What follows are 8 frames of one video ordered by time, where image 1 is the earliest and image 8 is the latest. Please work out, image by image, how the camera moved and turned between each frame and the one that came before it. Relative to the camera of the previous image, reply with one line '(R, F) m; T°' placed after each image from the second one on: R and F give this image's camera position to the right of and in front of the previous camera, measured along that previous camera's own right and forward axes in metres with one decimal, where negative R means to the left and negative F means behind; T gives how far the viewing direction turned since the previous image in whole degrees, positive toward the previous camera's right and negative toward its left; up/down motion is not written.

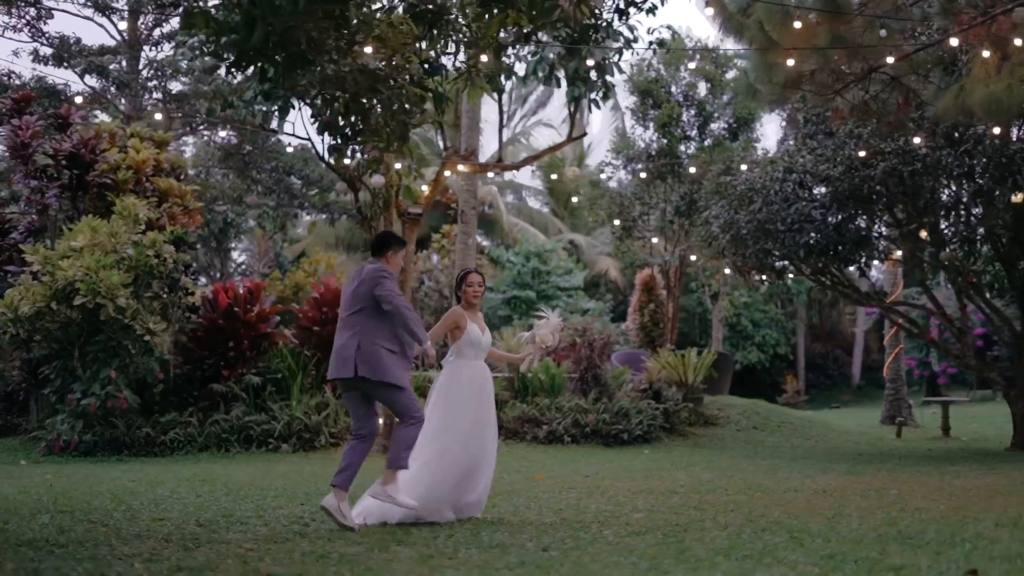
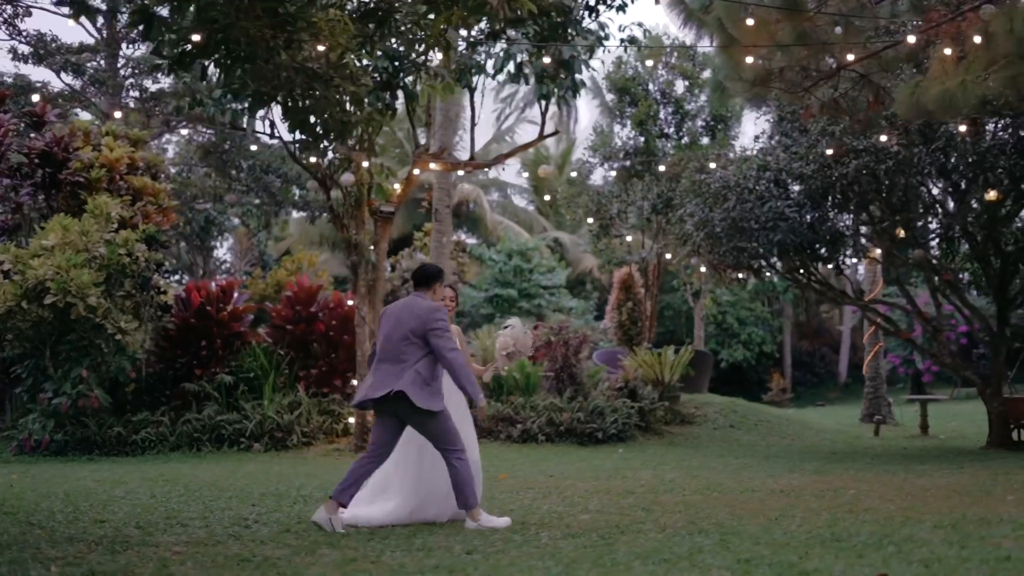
(+0.2, +0.1) m; 0°
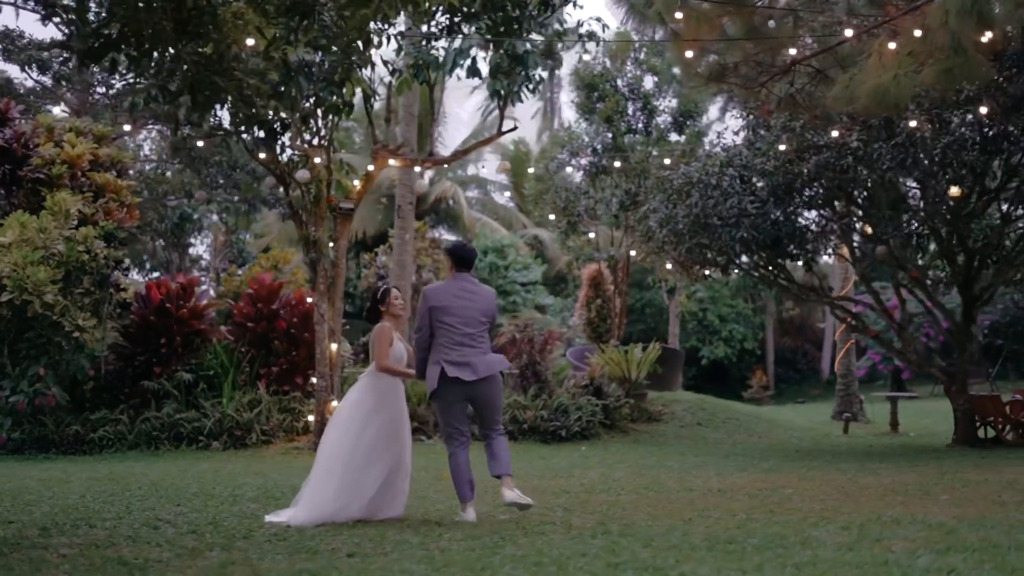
(+0.4, +0.1) m; 0°
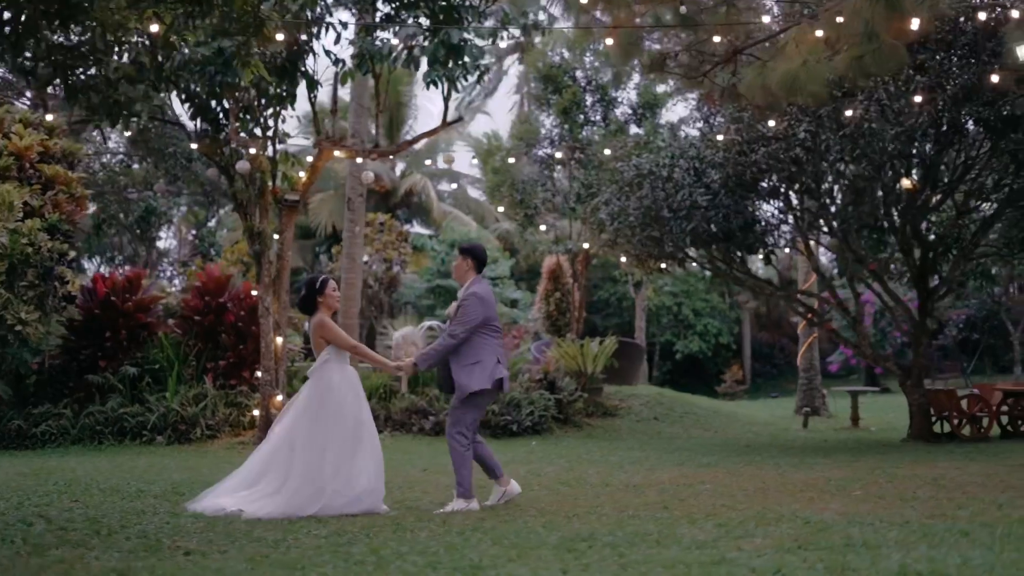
(+0.5, +0.2) m; 0°
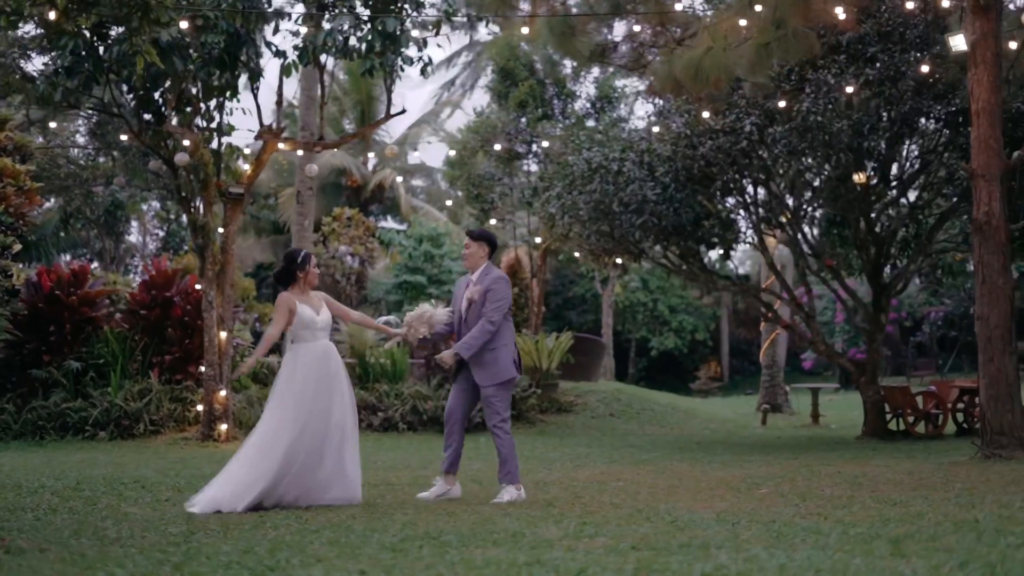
(+0.5, +0.2) m; 0°
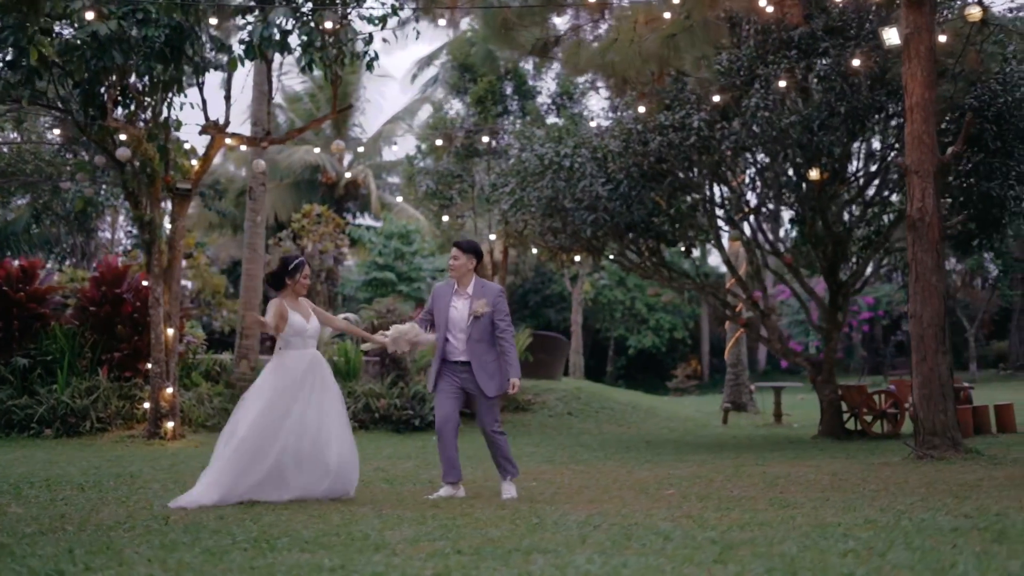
(+0.5, +0.1) m; 0°
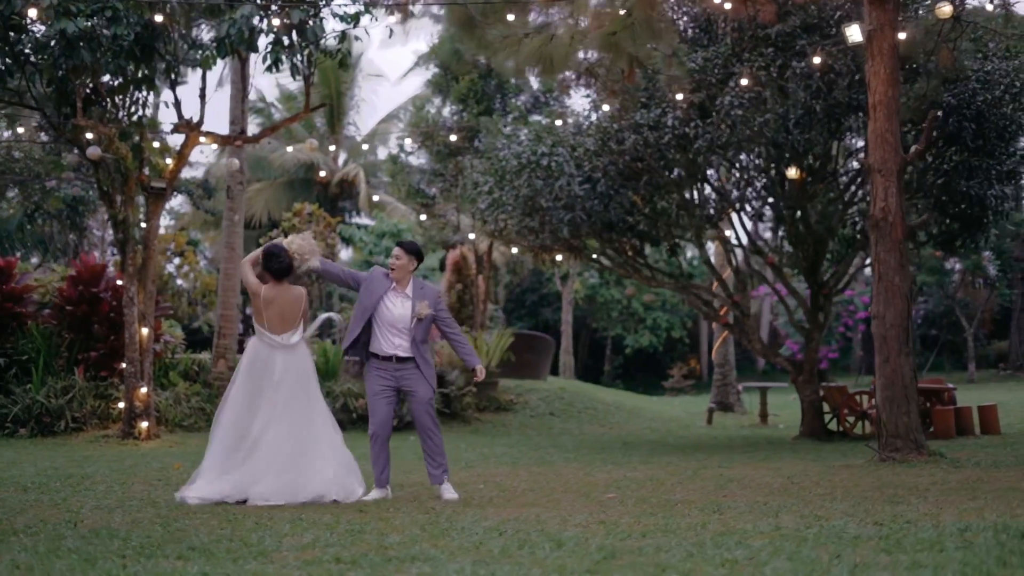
(+0.4, +0.1) m; -1°
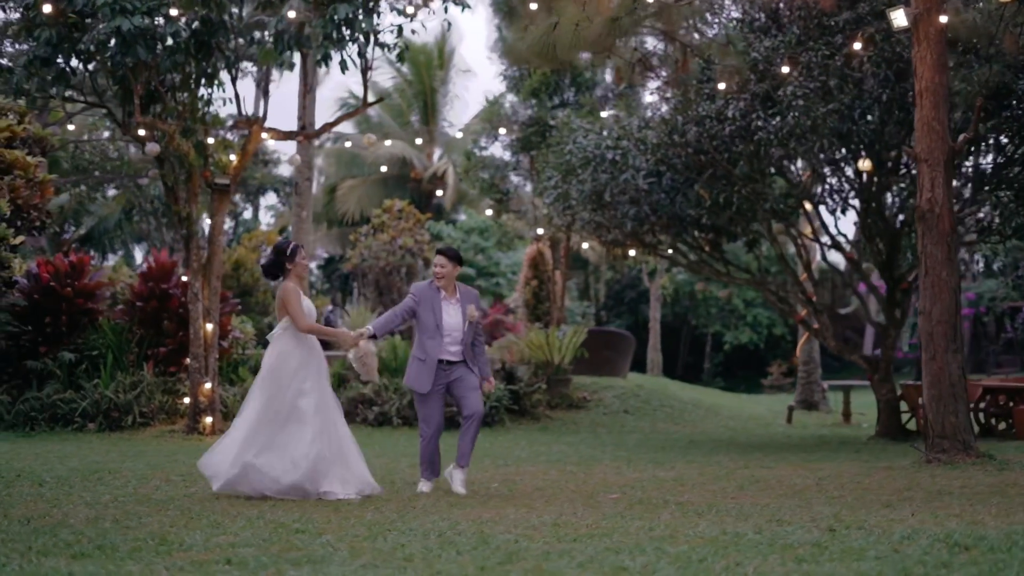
(+0.6, +0.2) m; -5°
